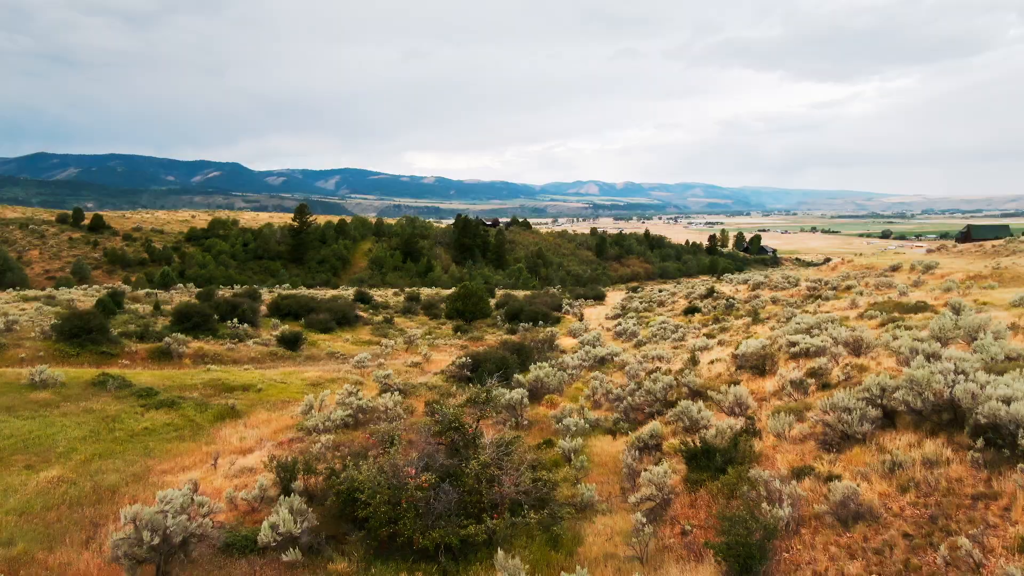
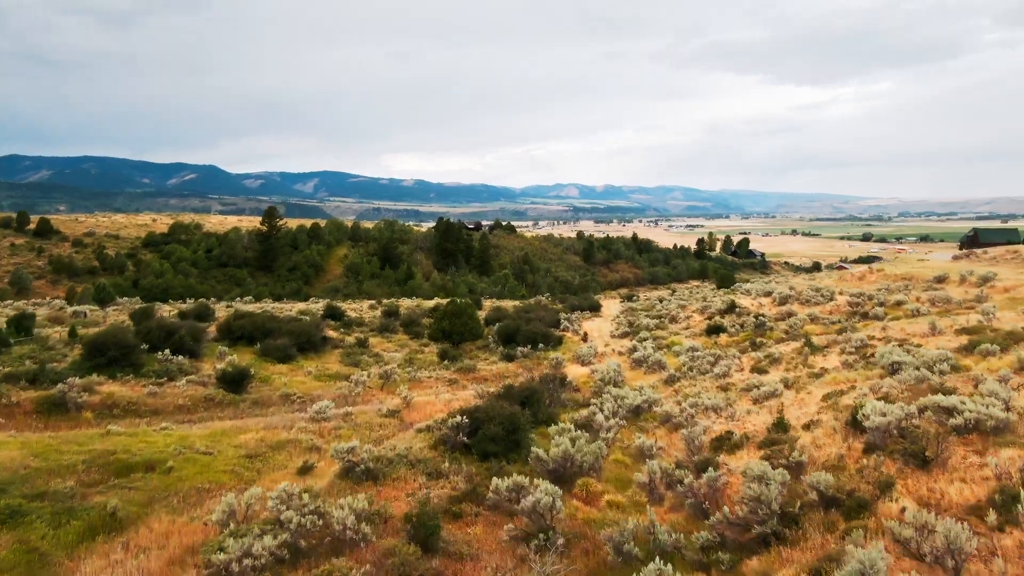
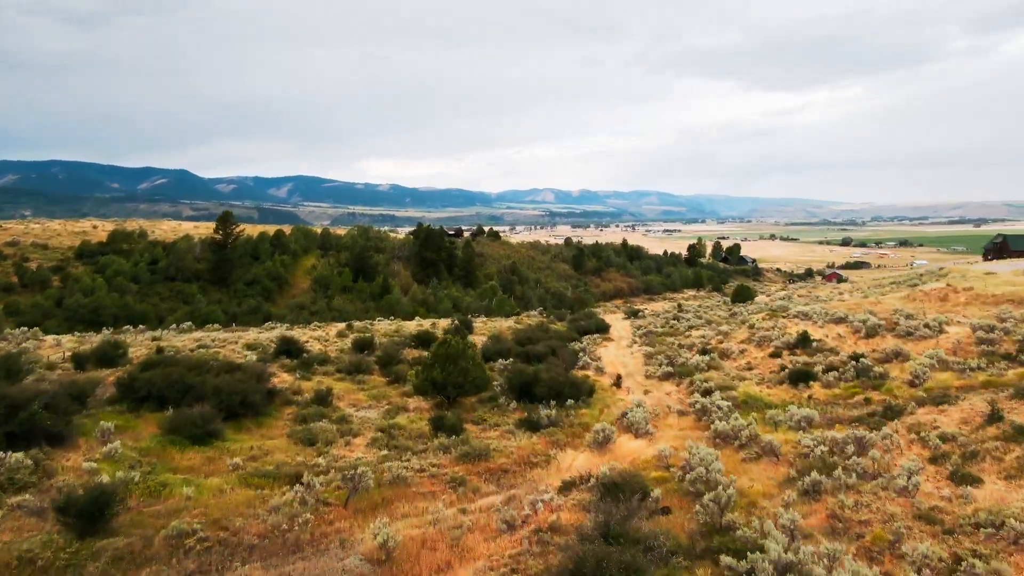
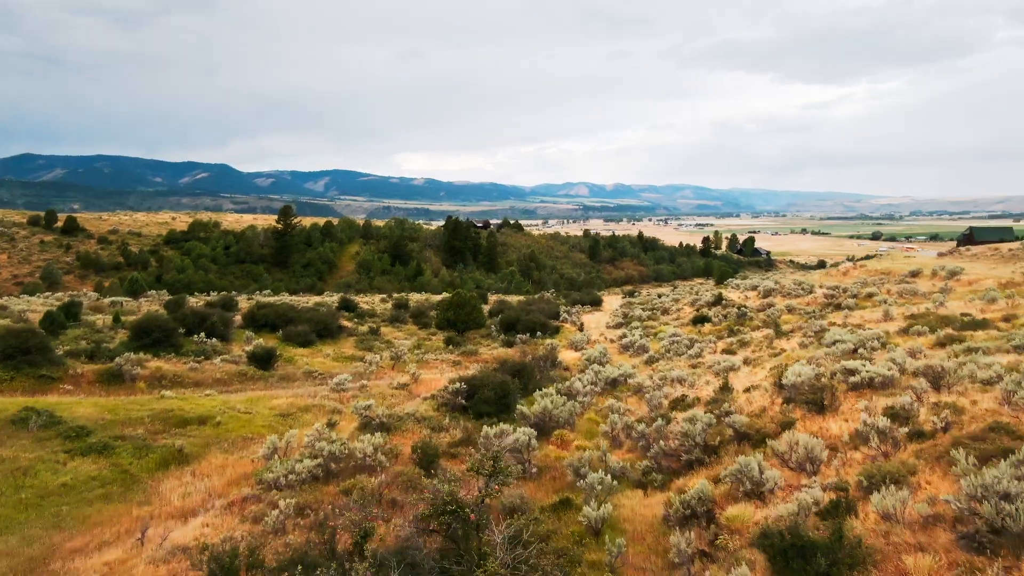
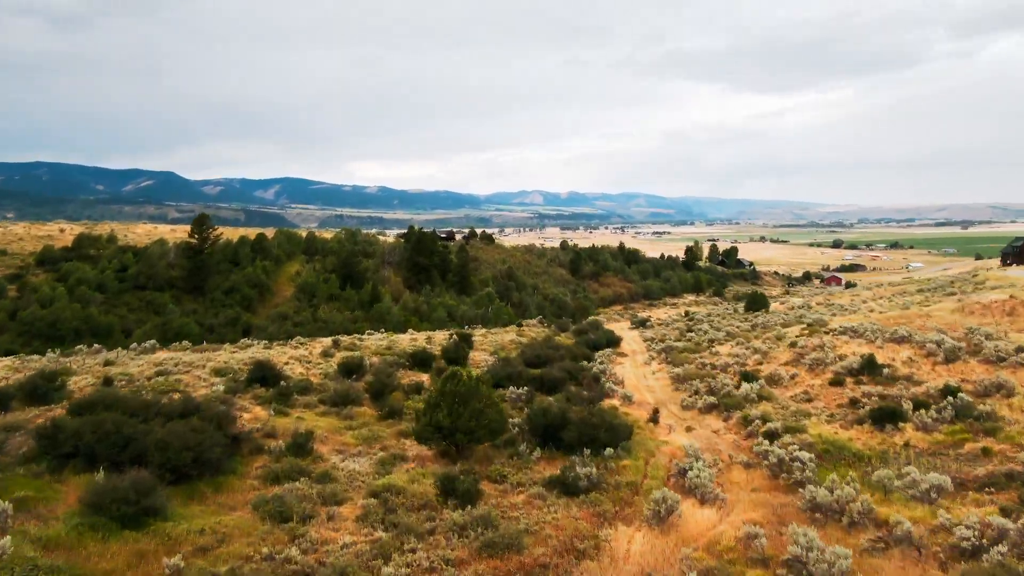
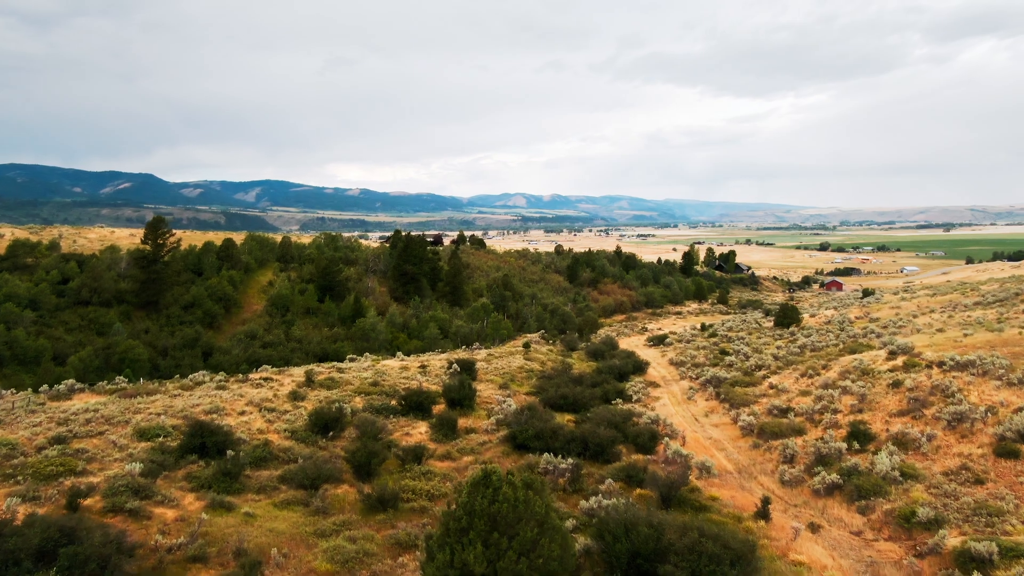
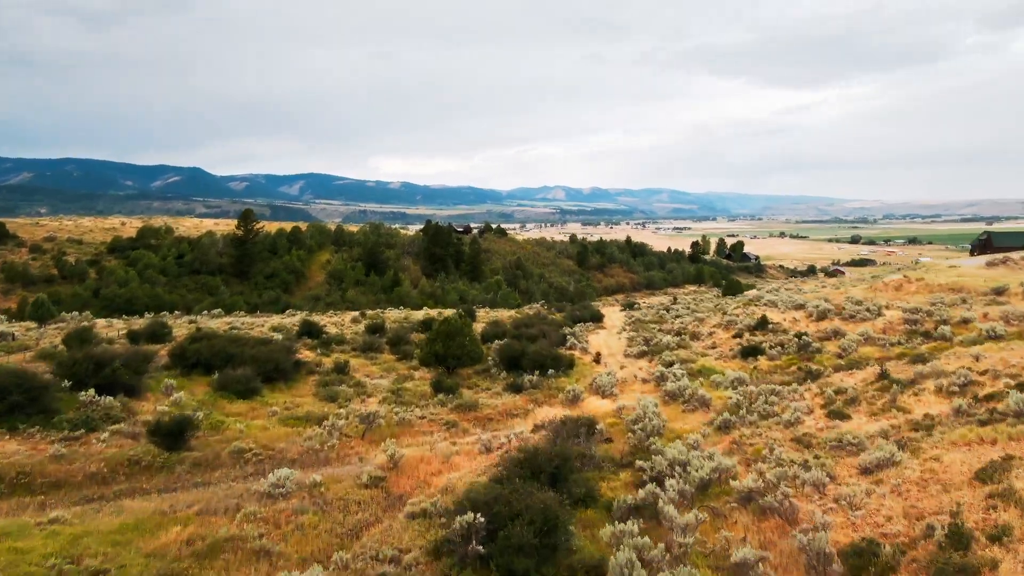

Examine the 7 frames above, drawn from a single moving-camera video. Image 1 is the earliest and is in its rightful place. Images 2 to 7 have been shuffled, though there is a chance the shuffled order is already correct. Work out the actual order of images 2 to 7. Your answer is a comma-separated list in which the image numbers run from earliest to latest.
4, 2, 7, 3, 5, 6
